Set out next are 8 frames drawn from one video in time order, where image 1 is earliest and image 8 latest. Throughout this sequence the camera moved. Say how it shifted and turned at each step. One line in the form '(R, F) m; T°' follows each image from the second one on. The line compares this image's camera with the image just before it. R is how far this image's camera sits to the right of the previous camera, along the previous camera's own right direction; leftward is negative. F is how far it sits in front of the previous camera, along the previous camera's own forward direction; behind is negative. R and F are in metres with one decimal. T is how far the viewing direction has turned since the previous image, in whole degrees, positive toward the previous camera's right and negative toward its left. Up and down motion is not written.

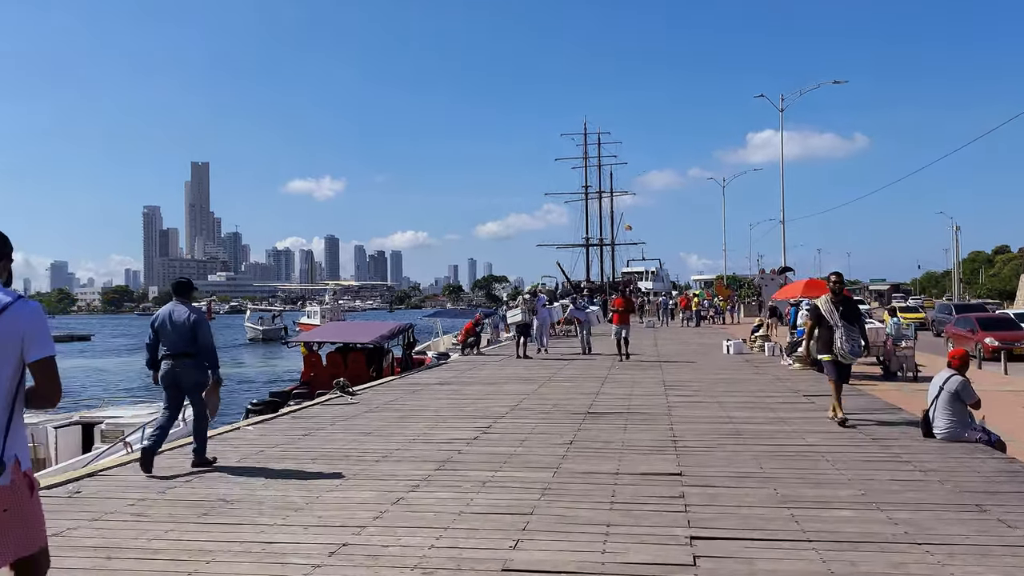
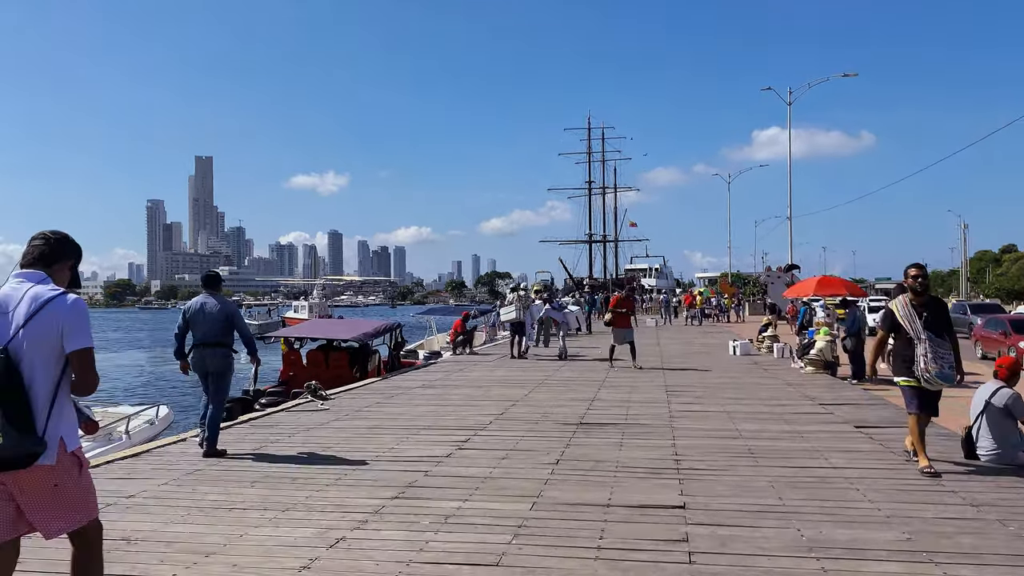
(+0.2, +1.2) m; 0°
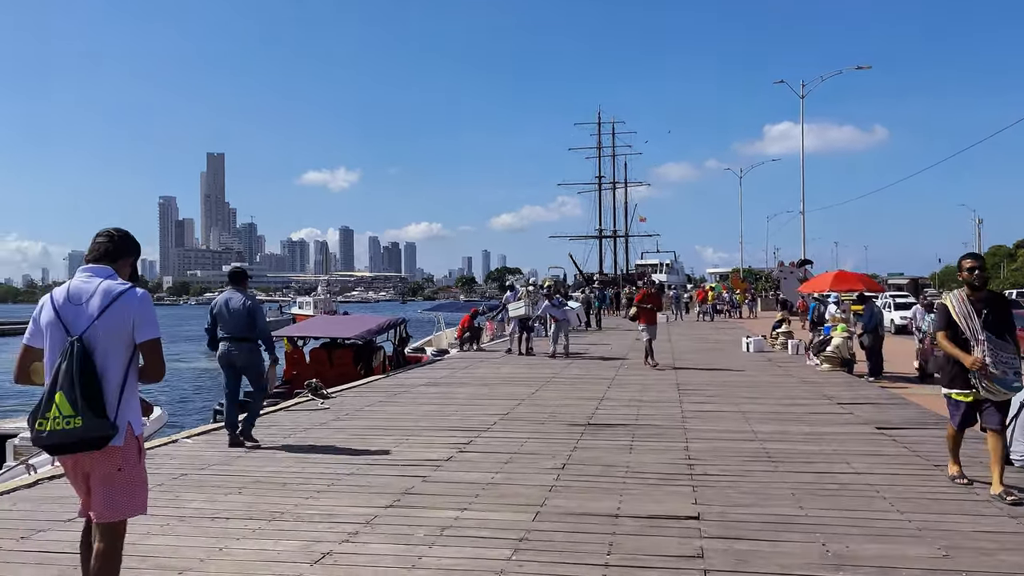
(+0.1, +0.4) m; -1°
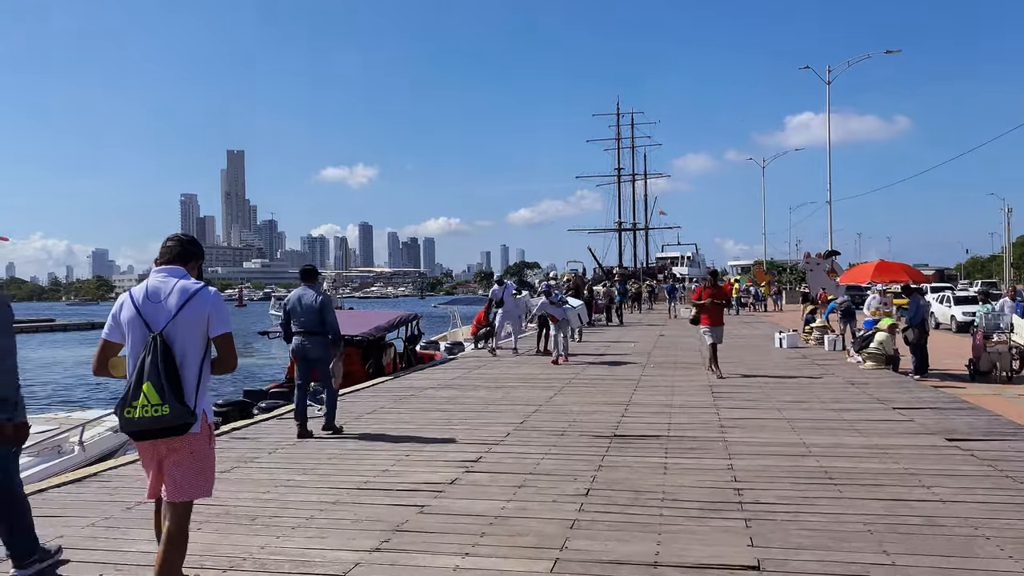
(0.0, +1.1) m; -1°
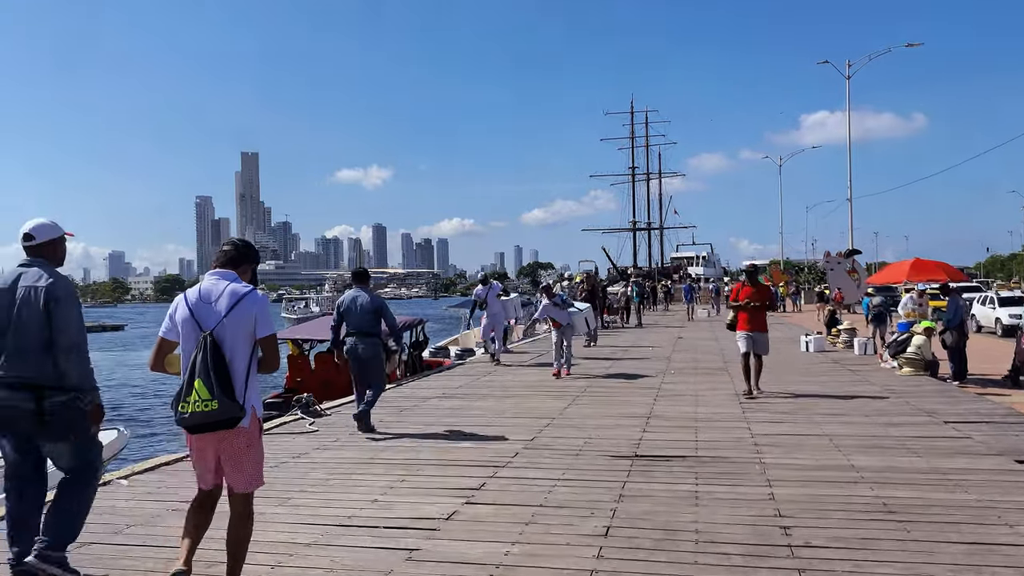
(+0.1, +0.9) m; -1°
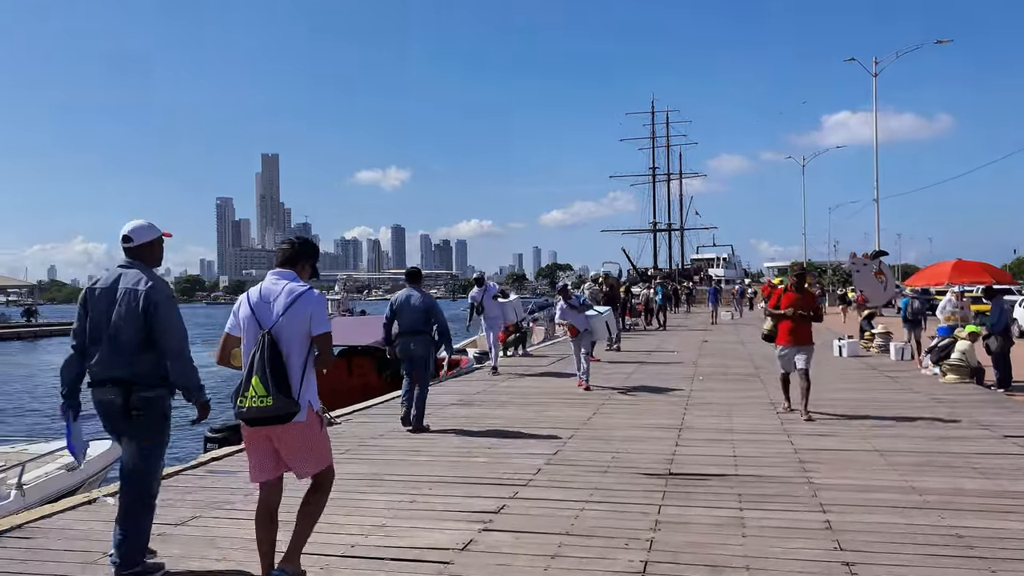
(0.0, +0.6) m; -1°
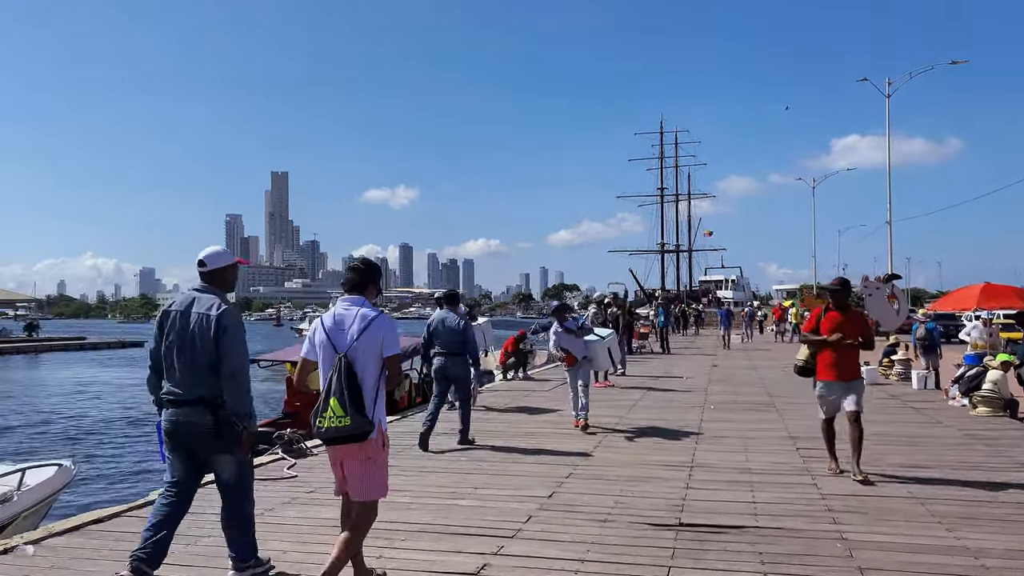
(+0.1, +0.8) m; -1°
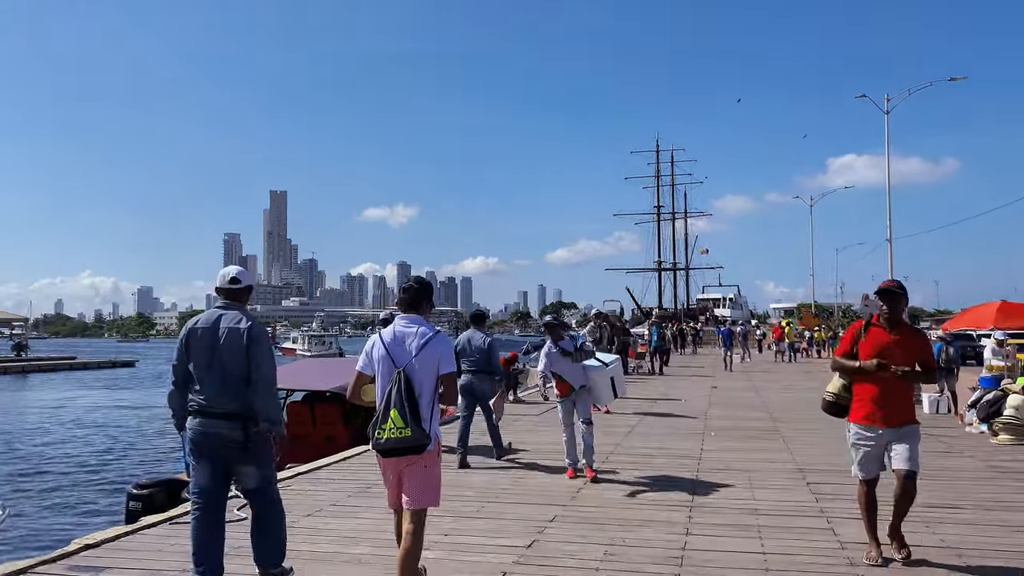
(+0.2, +0.8) m; 0°
